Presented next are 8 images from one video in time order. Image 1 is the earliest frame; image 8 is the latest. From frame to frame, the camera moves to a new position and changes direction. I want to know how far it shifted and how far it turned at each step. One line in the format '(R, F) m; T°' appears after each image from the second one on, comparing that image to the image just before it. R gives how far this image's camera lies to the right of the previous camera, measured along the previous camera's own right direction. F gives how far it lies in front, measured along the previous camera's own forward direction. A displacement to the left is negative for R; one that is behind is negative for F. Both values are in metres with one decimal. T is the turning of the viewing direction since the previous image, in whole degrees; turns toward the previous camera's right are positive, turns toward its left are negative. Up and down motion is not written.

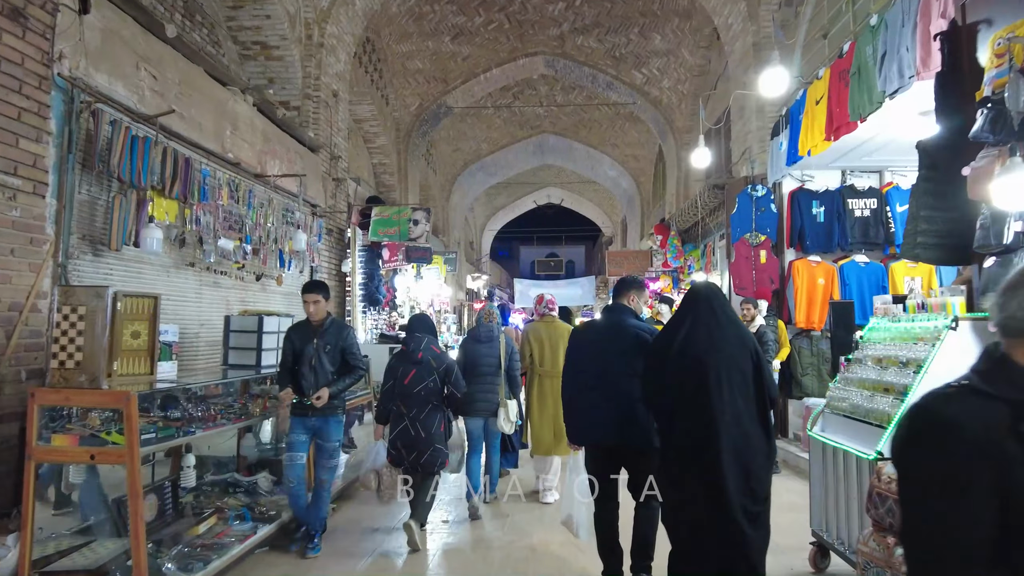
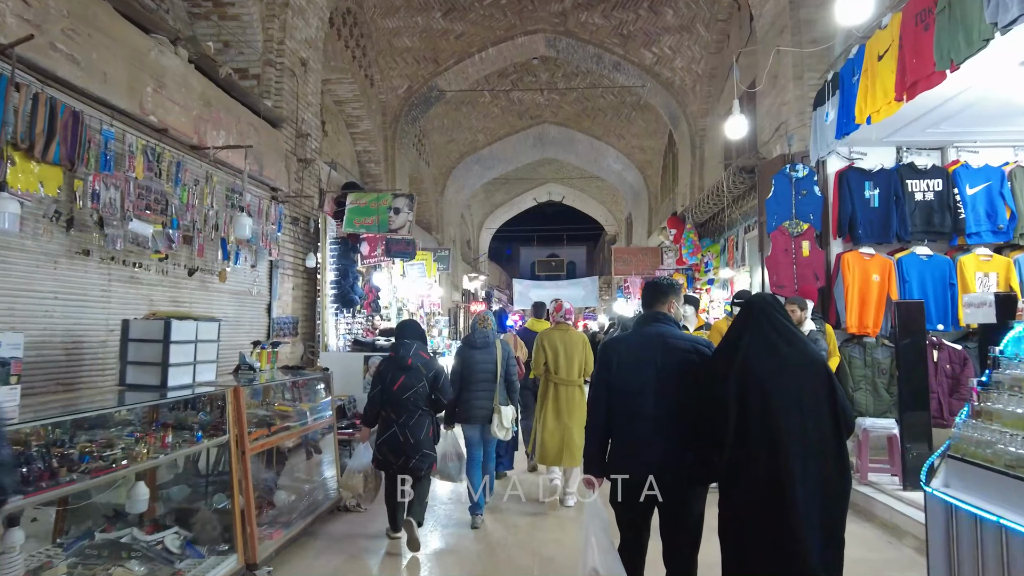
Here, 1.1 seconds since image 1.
(0.0, +1.0) m; 0°
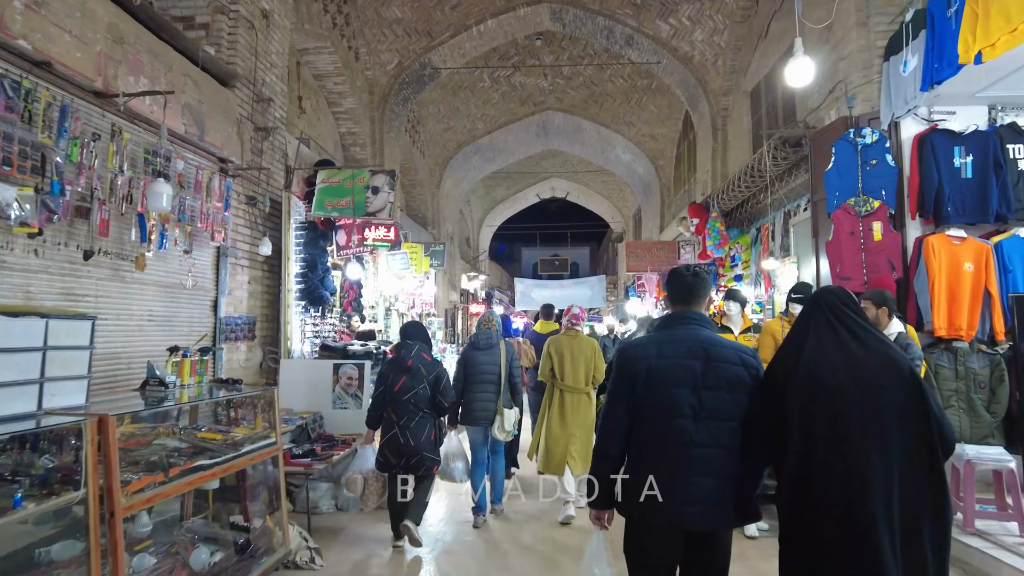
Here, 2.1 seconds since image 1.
(0.0, +1.0) m; 0°
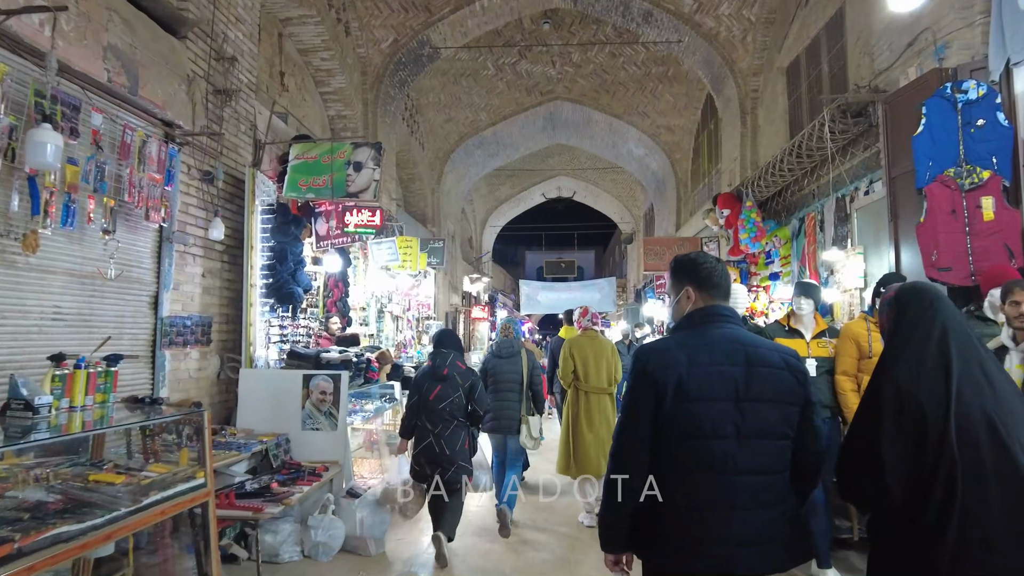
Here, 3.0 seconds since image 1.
(0.0, +0.9) m; 0°
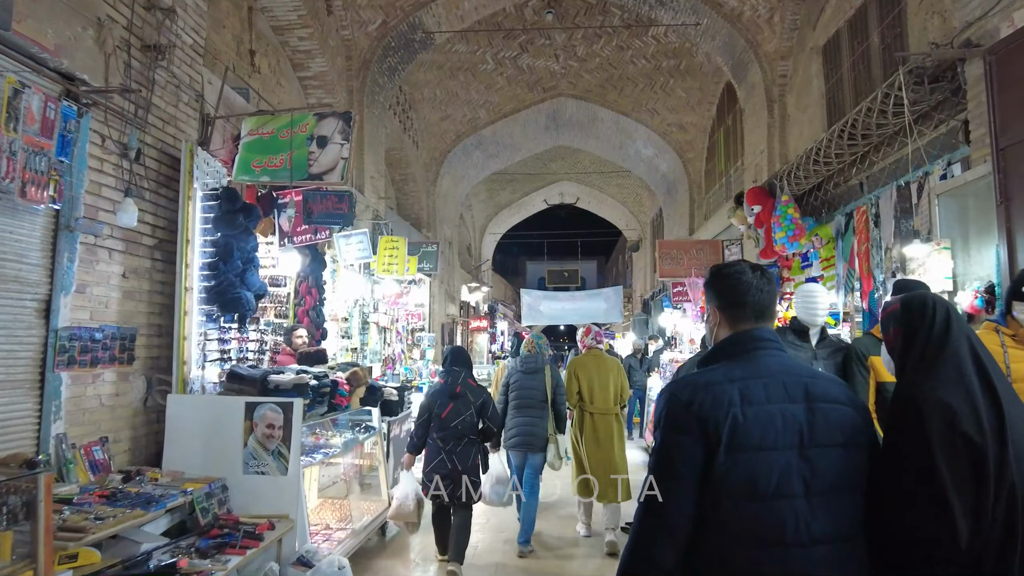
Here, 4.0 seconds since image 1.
(0.0, +0.9) m; 0°
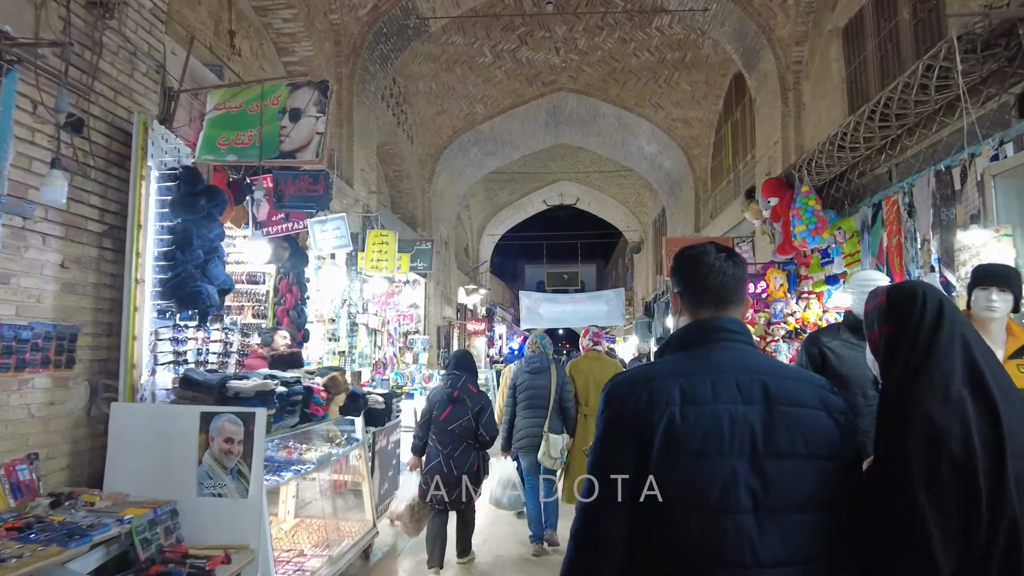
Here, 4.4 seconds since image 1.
(0.0, +0.4) m; 0°
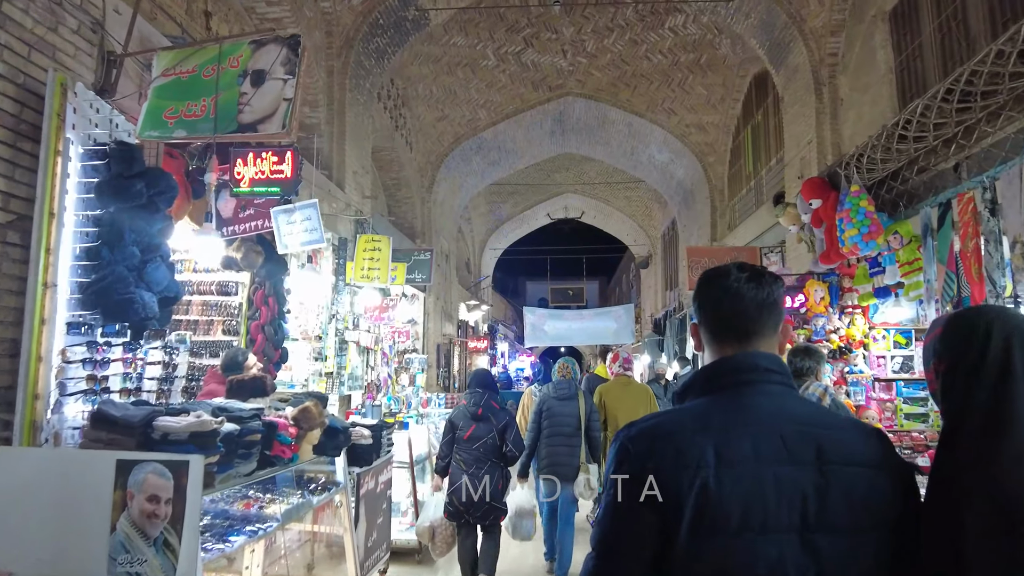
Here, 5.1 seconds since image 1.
(-0.1, +0.7) m; 0°
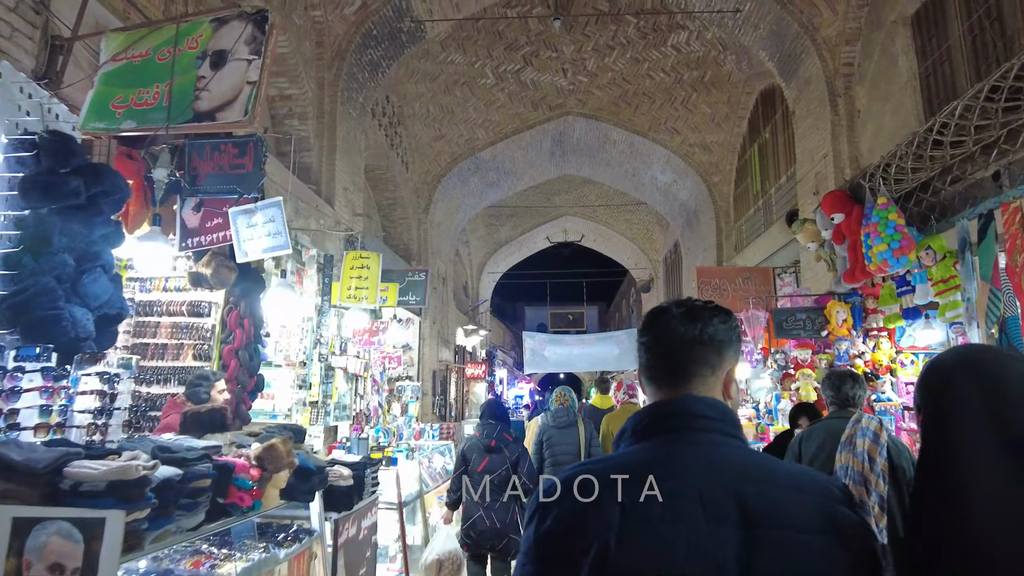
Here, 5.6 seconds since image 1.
(0.0, +0.4) m; 0°
